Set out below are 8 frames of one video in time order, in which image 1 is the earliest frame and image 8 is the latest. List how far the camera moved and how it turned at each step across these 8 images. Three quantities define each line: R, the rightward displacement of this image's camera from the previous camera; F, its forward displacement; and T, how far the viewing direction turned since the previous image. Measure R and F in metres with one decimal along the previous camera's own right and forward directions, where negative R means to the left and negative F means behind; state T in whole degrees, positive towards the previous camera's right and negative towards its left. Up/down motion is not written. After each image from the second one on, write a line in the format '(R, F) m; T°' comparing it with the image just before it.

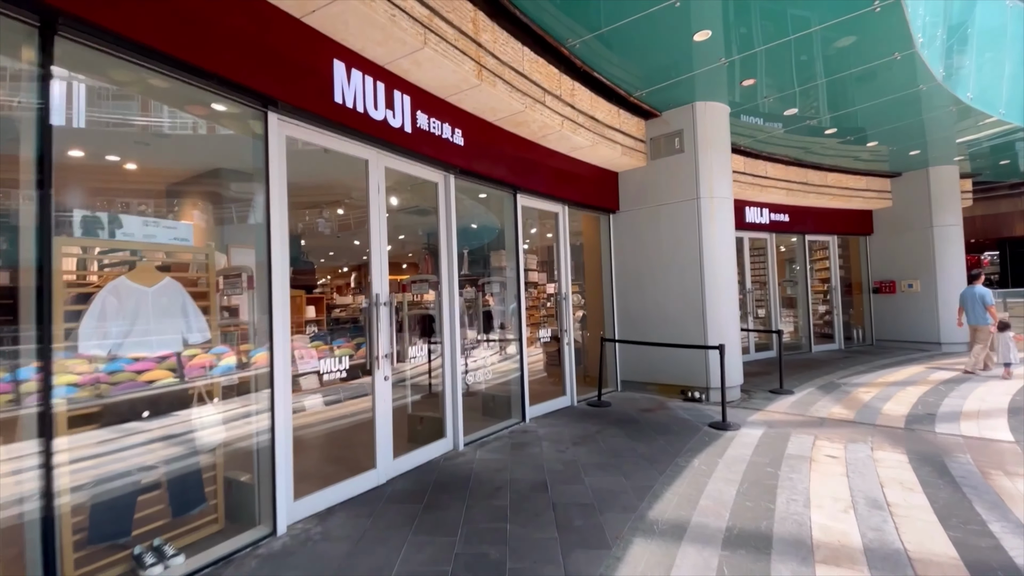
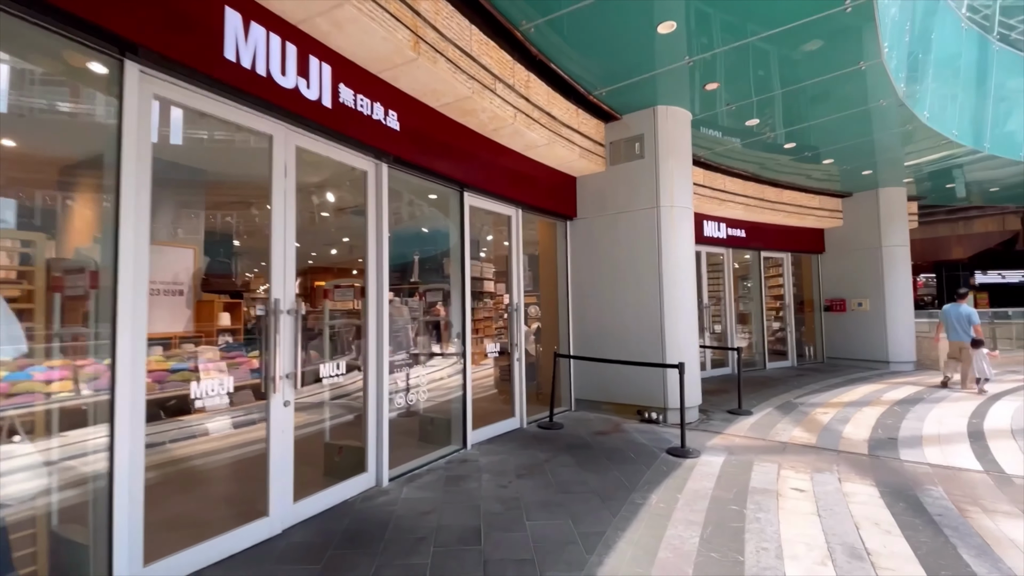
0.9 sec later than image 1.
(+0.2, +0.6) m; +5°
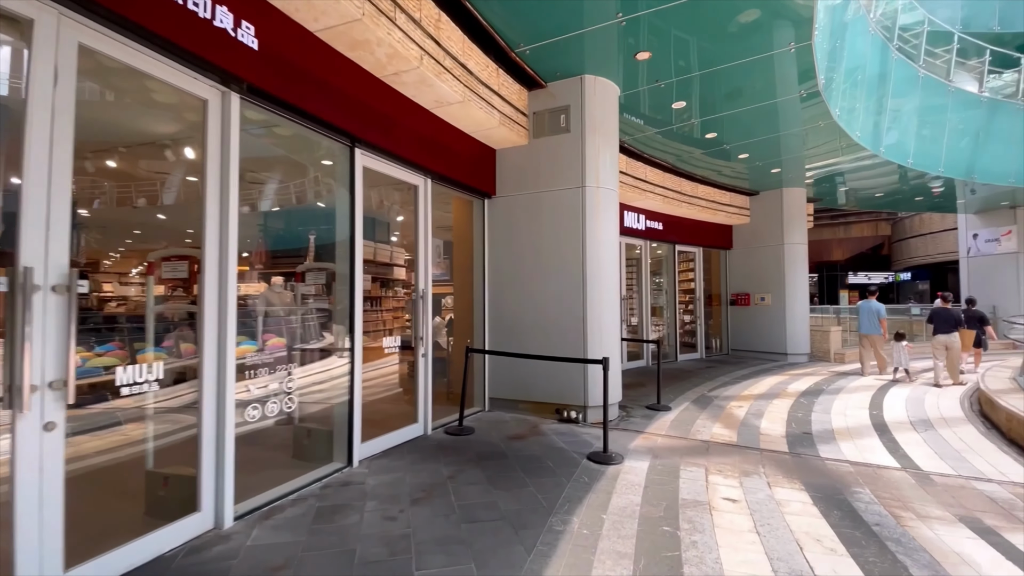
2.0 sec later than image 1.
(+0.2, +0.8) m; +10°
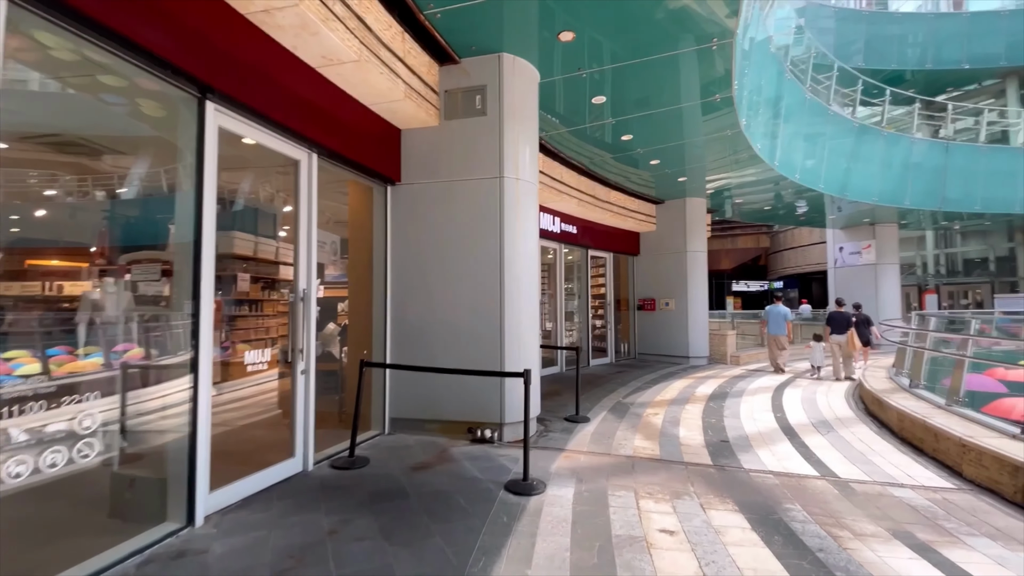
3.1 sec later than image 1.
(0.0, +0.7) m; +11°
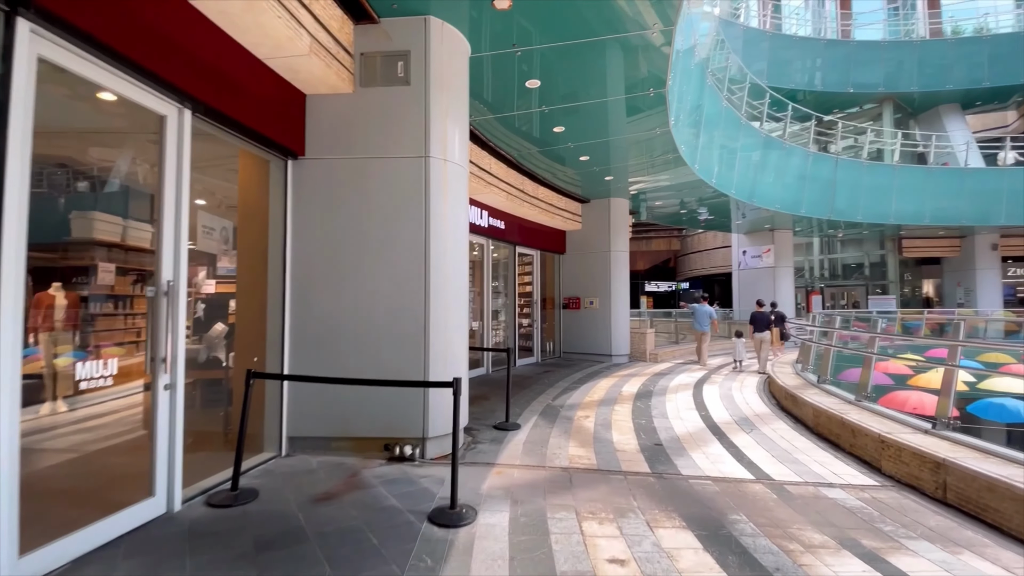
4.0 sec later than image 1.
(0.0, +0.5) m; +10°
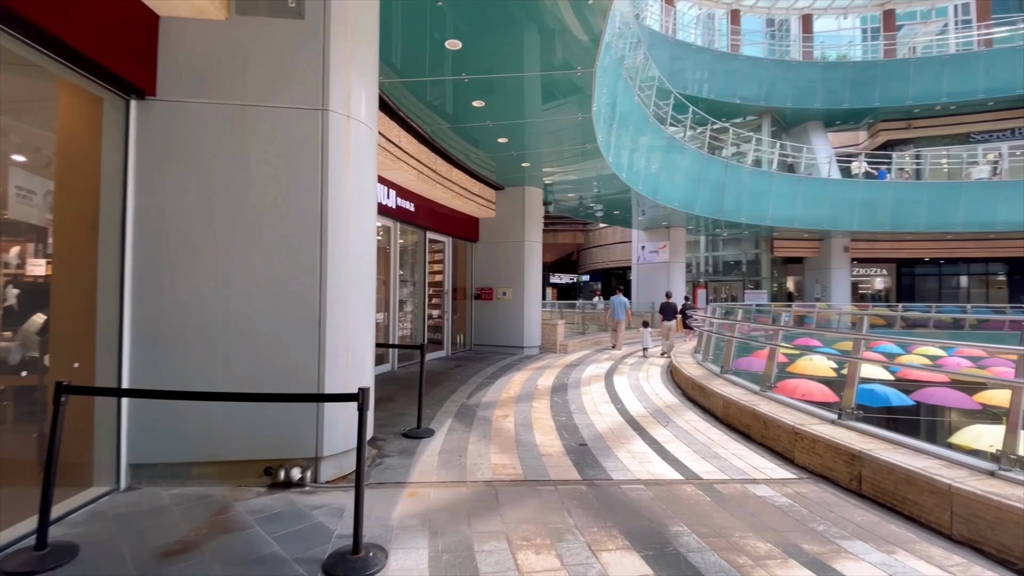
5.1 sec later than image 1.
(-0.1, +0.6) m; +12°
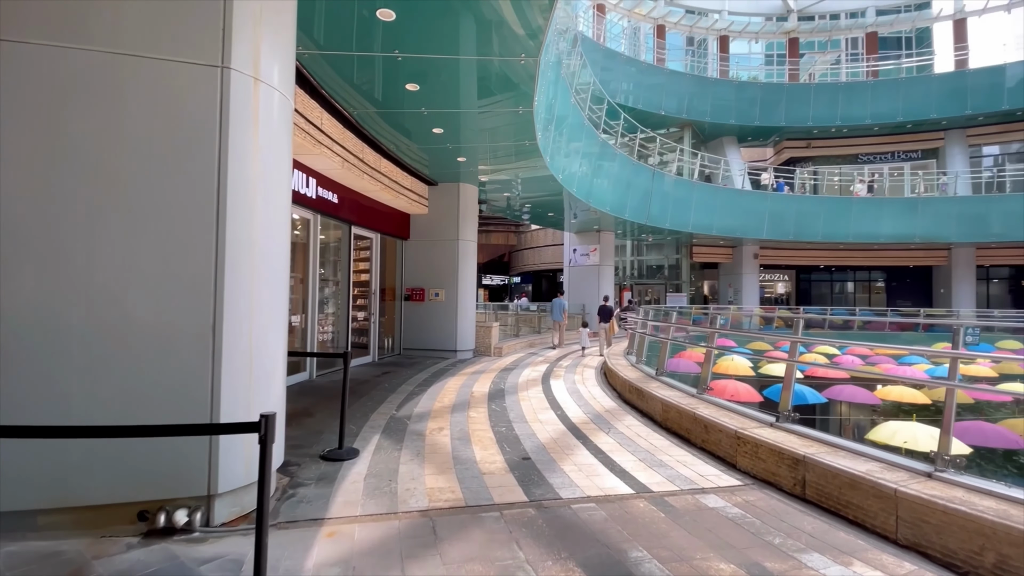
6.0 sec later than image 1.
(-0.1, +0.4) m; +9°
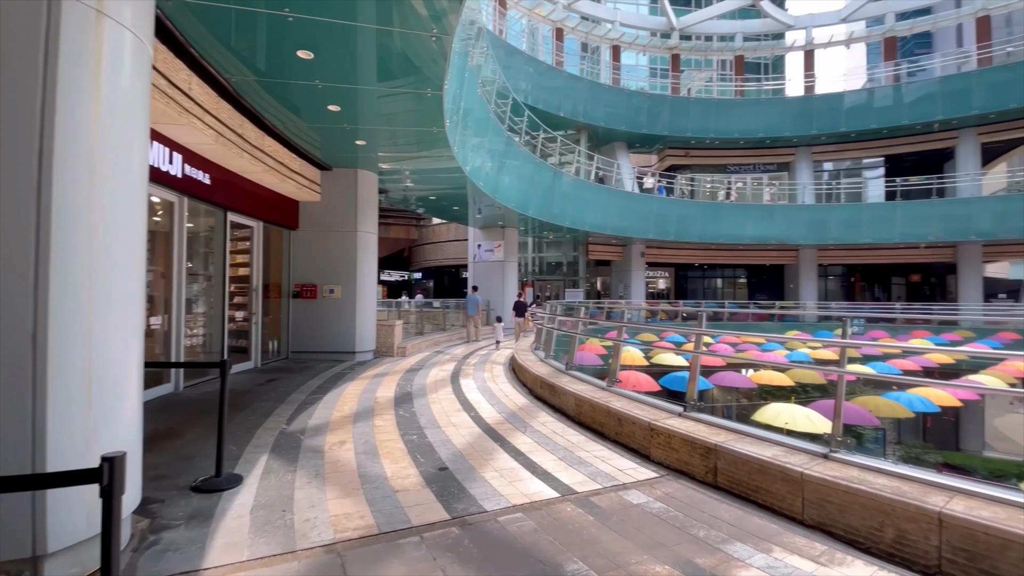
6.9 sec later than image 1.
(-0.1, +0.3) m; +12°
